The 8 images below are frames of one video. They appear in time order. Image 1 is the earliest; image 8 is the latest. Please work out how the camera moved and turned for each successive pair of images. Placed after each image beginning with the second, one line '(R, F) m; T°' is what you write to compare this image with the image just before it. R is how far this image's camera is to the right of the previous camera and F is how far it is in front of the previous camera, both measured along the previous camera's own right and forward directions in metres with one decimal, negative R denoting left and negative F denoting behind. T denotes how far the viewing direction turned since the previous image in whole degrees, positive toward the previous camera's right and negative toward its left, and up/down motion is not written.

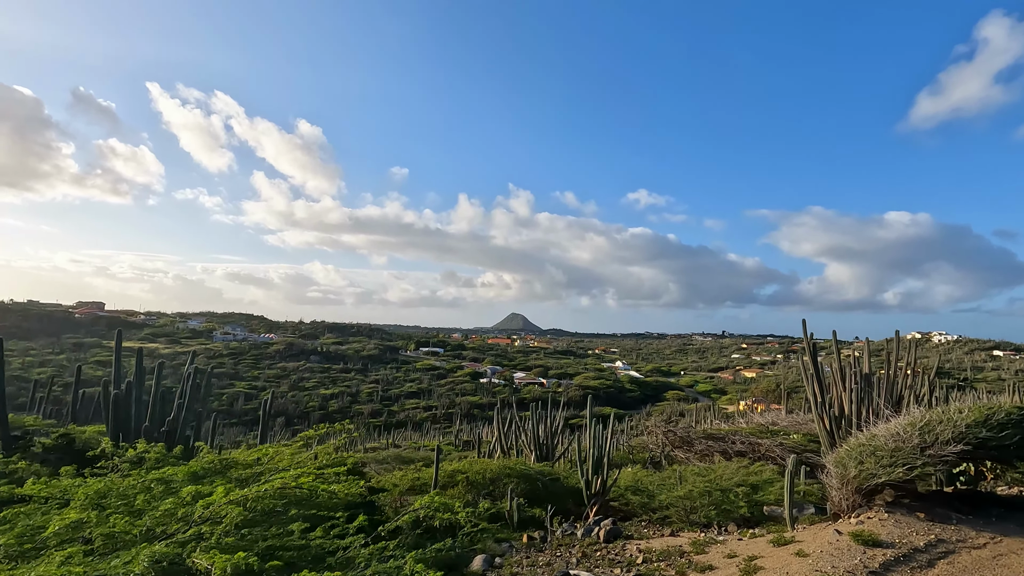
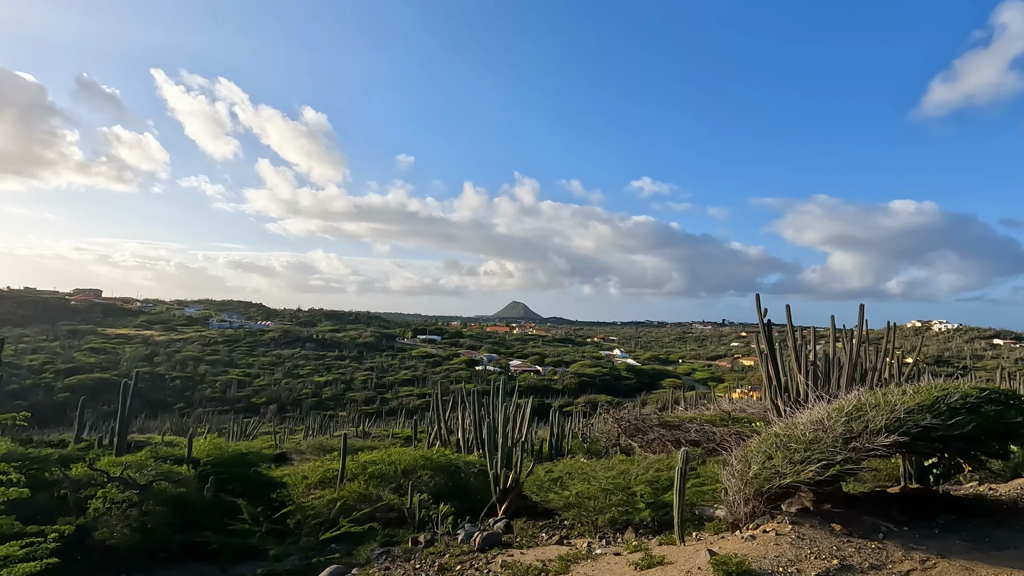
(+1.5, +1.2) m; 0°
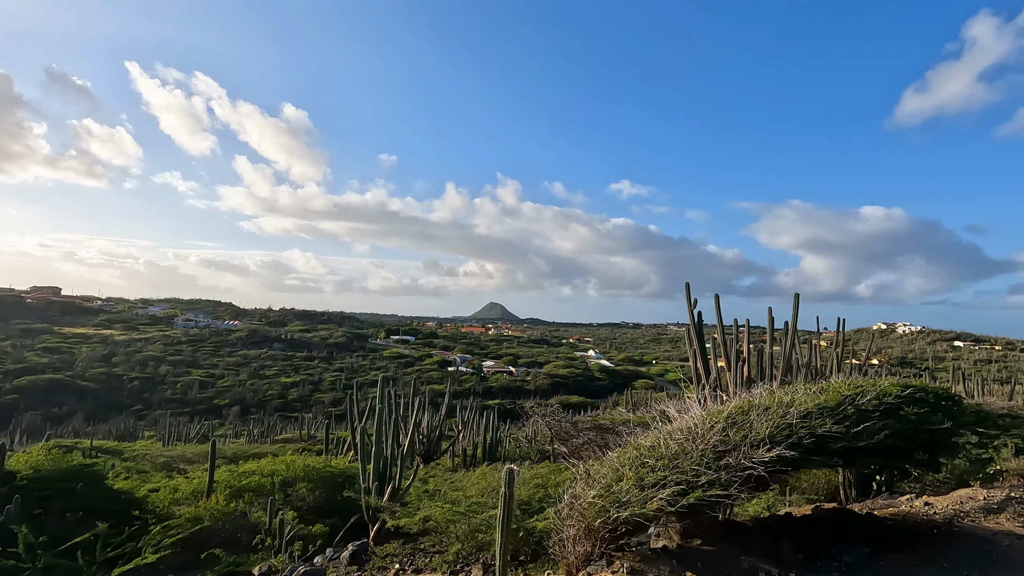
(+1.2, +1.0) m; +2°
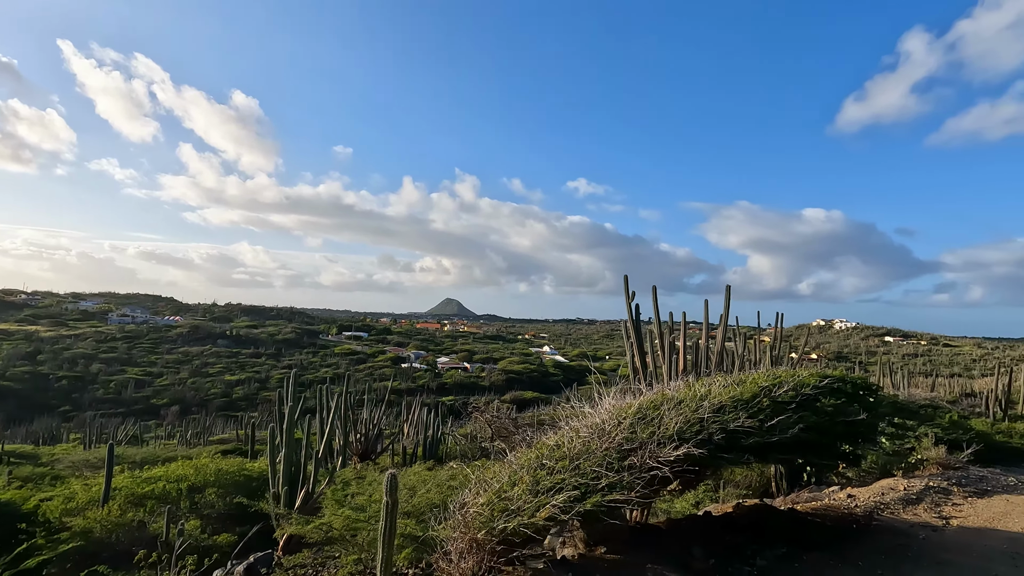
(+0.4, +0.3) m; +5°
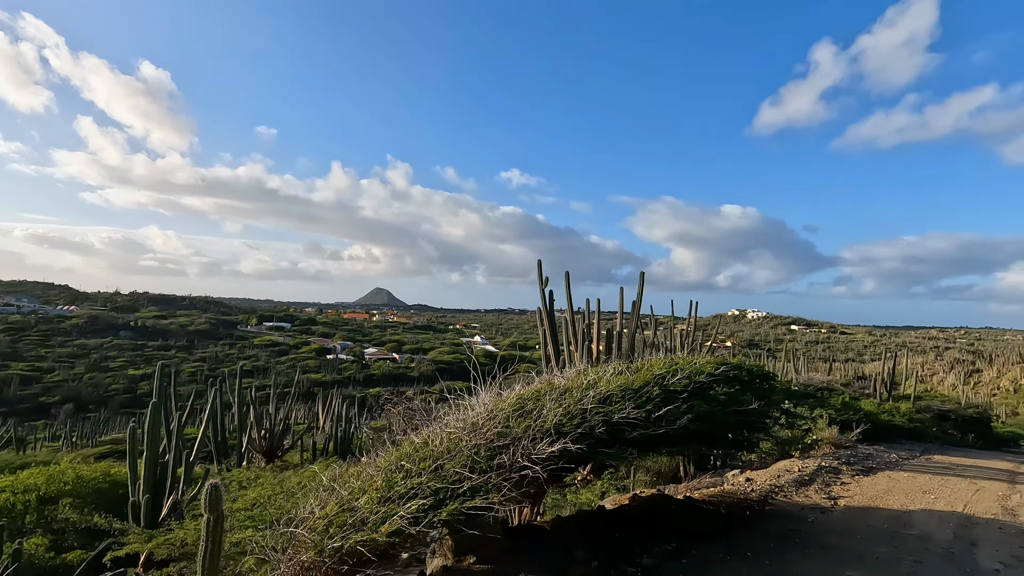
(+0.3, +0.3) m; +7°
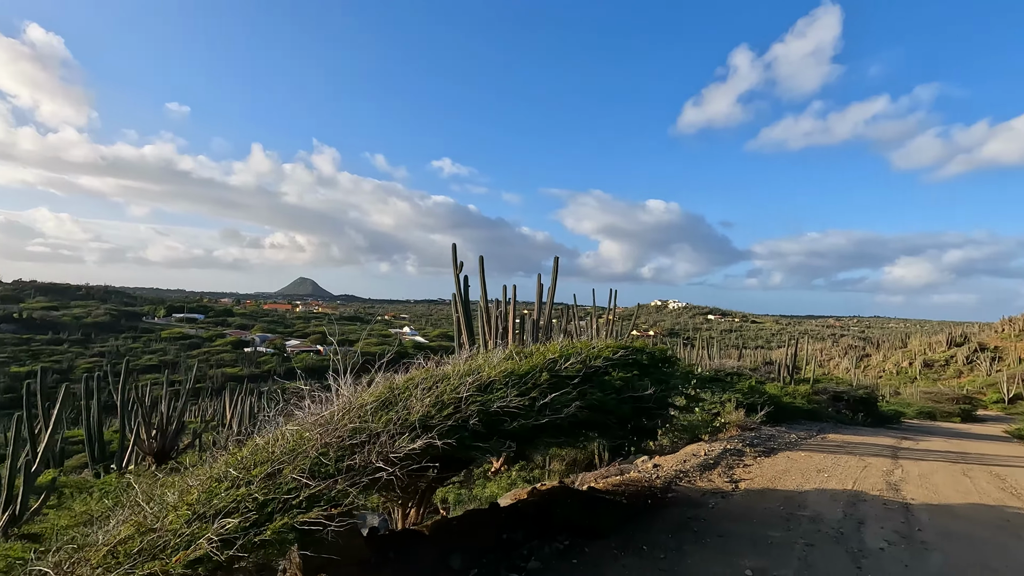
(+0.3, +0.3) m; +7°
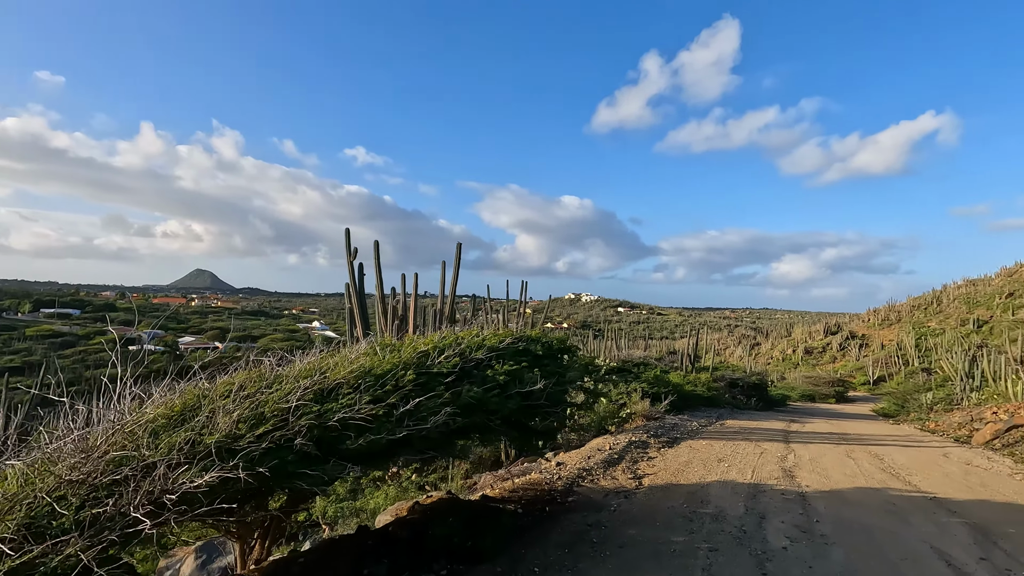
(+0.2, +0.5) m; +9°
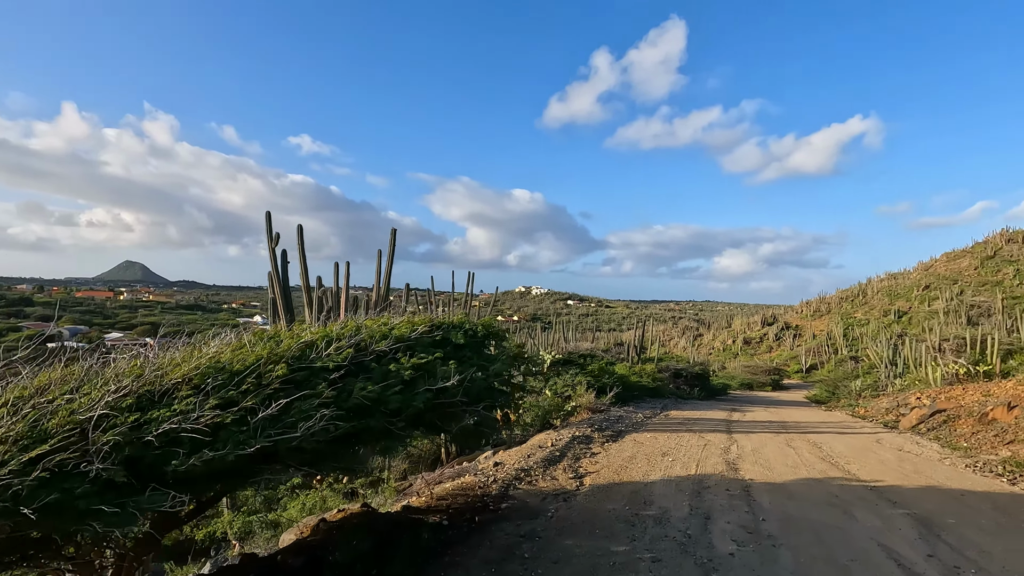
(+0.2, +0.4) m; +5°
